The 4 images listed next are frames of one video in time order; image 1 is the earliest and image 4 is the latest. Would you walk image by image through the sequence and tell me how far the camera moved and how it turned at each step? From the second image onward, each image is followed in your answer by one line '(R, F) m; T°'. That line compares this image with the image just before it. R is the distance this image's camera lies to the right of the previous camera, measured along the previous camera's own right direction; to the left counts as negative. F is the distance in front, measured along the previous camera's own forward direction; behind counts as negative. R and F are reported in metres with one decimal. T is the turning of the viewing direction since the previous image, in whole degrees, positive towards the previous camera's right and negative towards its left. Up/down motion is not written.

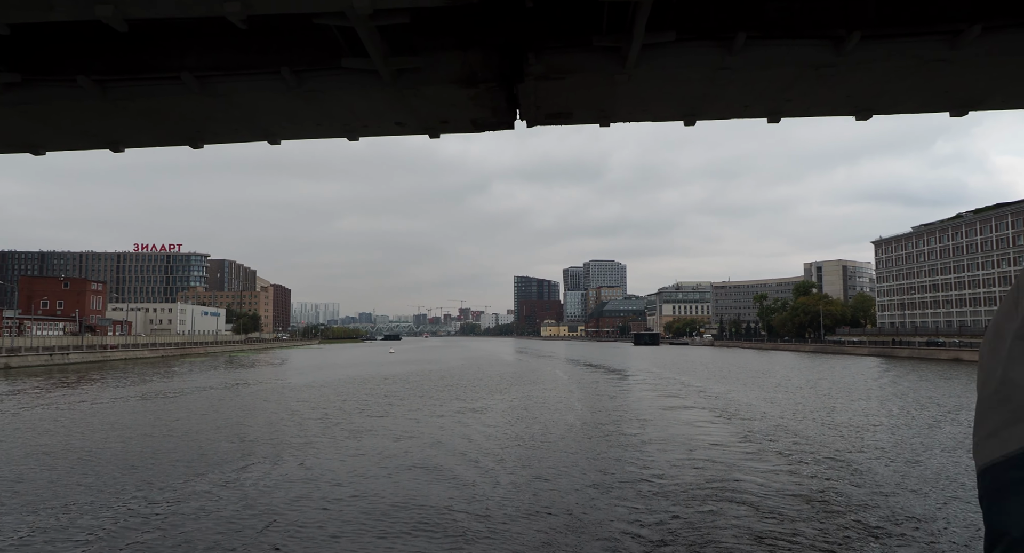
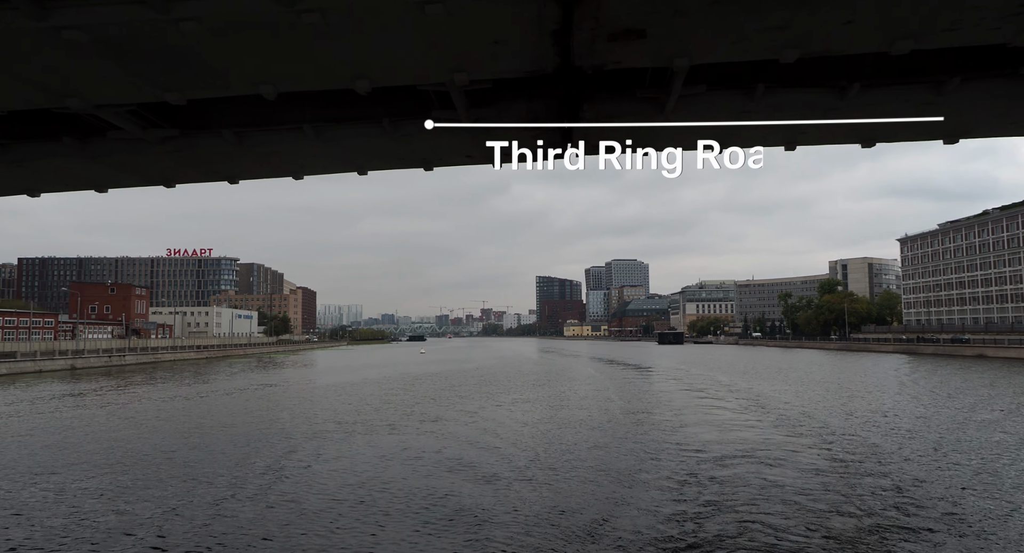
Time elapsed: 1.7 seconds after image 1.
(-0.5, -1.4) m; -2°
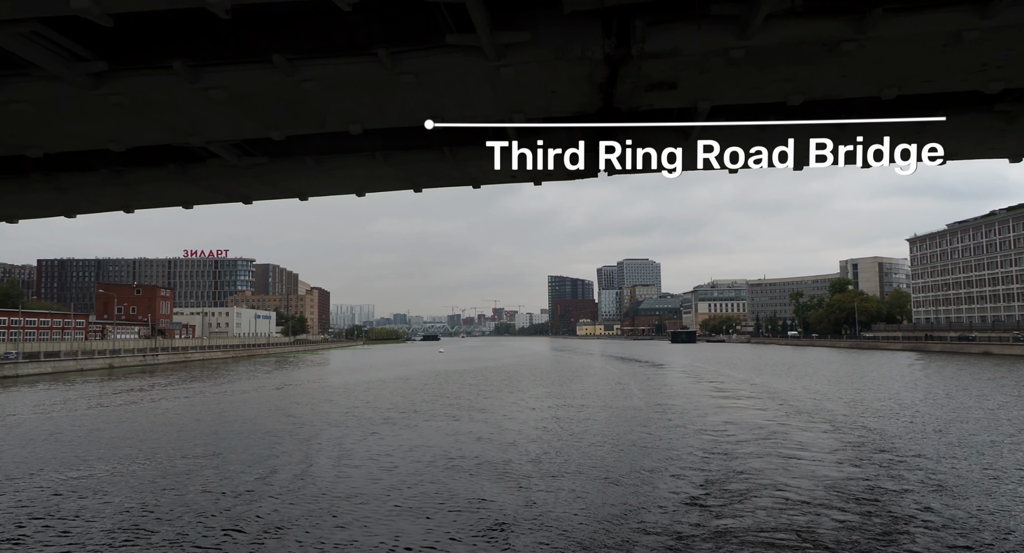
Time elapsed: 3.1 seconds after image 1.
(-0.5, -1.2) m; -1°
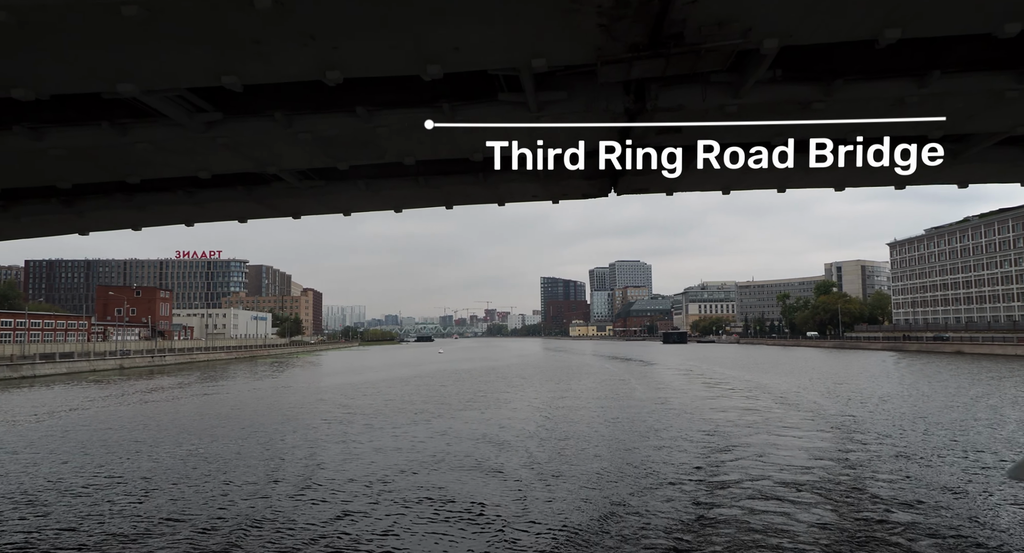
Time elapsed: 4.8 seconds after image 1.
(-0.6, -1.4) m; +1°
